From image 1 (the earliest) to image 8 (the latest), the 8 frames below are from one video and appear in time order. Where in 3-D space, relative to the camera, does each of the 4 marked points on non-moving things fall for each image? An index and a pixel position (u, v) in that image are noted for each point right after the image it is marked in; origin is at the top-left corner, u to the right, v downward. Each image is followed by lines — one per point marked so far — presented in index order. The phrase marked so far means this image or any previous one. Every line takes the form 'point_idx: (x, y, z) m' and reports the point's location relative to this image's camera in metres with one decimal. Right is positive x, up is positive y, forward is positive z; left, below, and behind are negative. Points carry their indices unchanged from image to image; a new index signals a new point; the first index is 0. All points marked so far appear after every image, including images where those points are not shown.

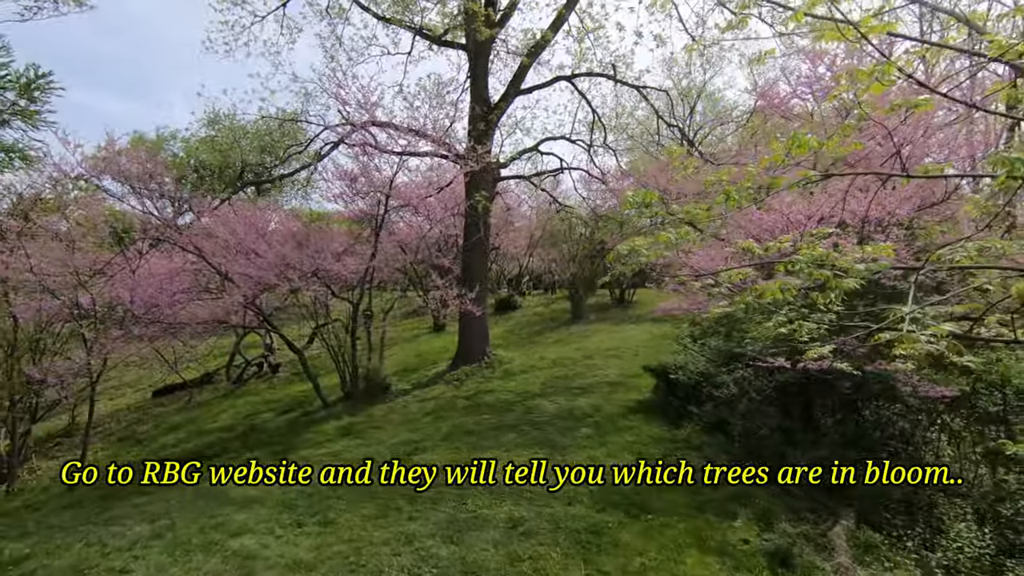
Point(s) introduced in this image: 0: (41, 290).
0: (-8.3, 0.0, +9.8) m
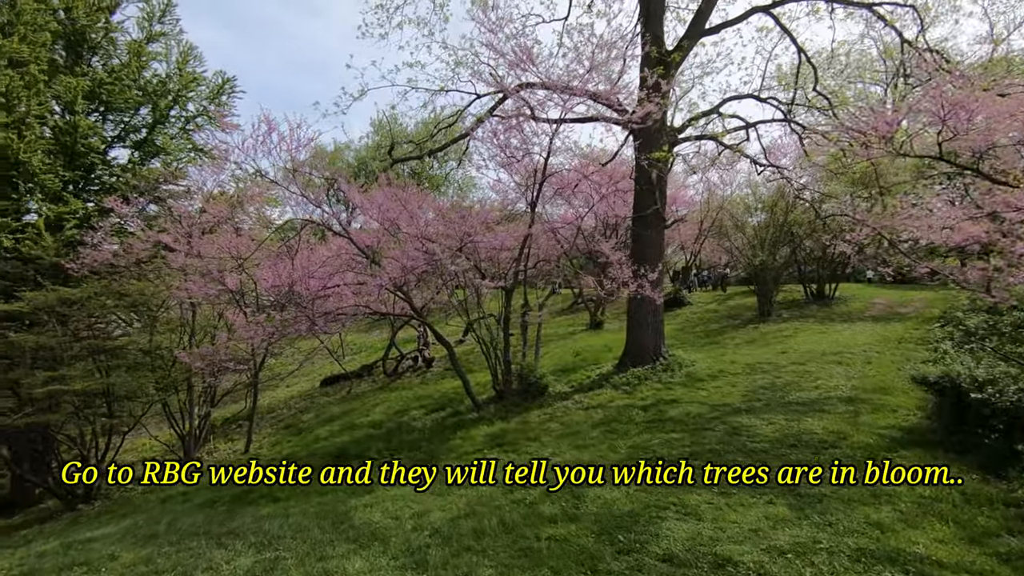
0: (-5.4, +0.2, +10.0) m
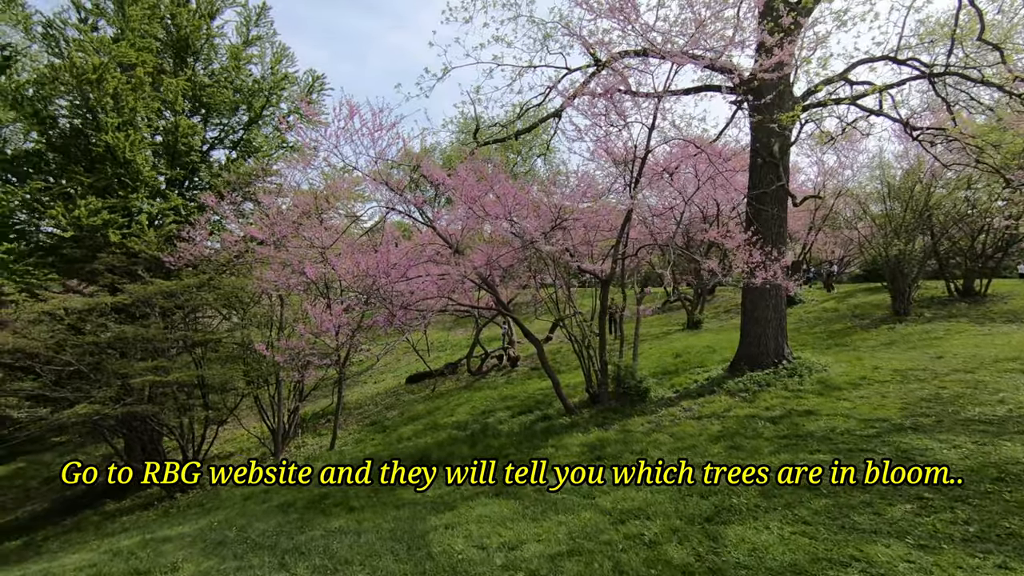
0: (-3.8, +0.3, +9.8) m
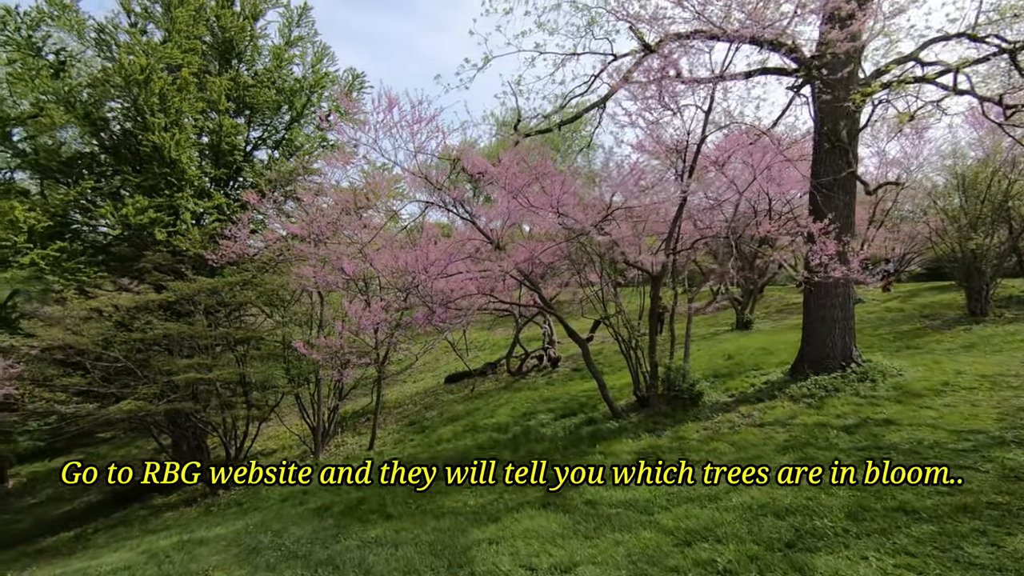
0: (-3.1, +0.4, +9.7) m
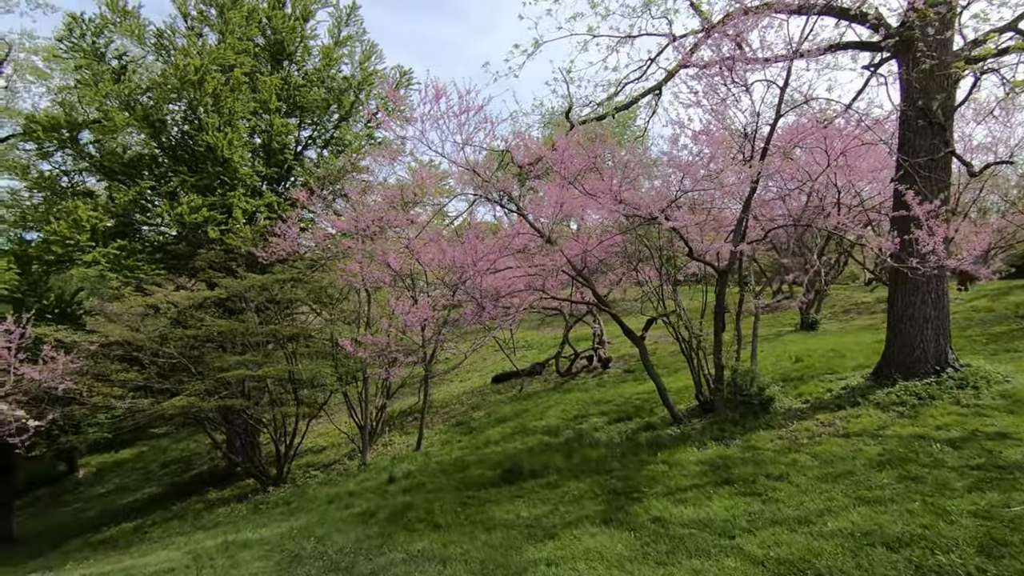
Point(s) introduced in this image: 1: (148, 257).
0: (-2.2, +0.4, +9.6) m
1: (-7.3, +0.6, +11.0) m
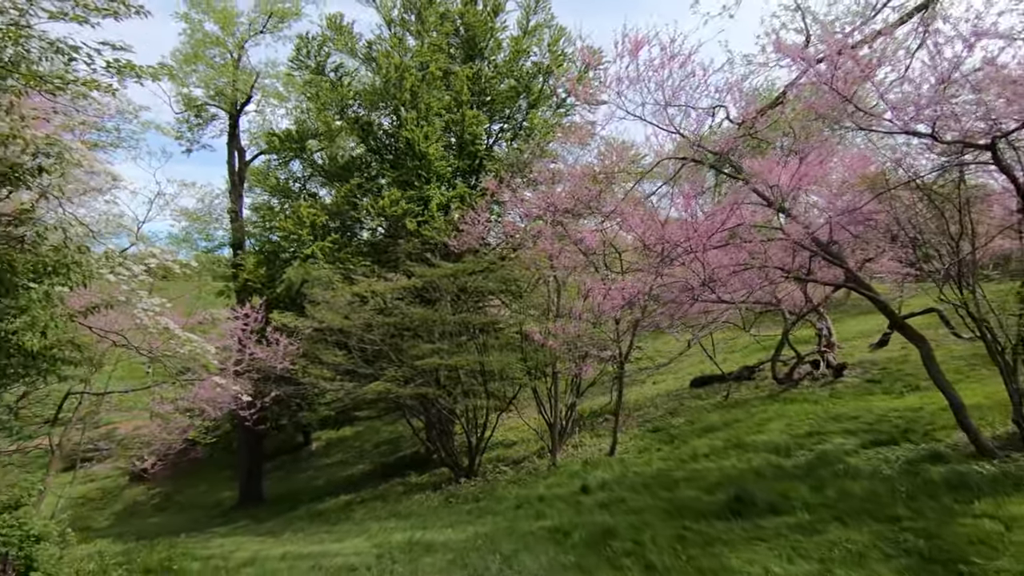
0: (+1.0, +0.6, +8.8) m
1: (-3.3, +0.8, +11.8) m
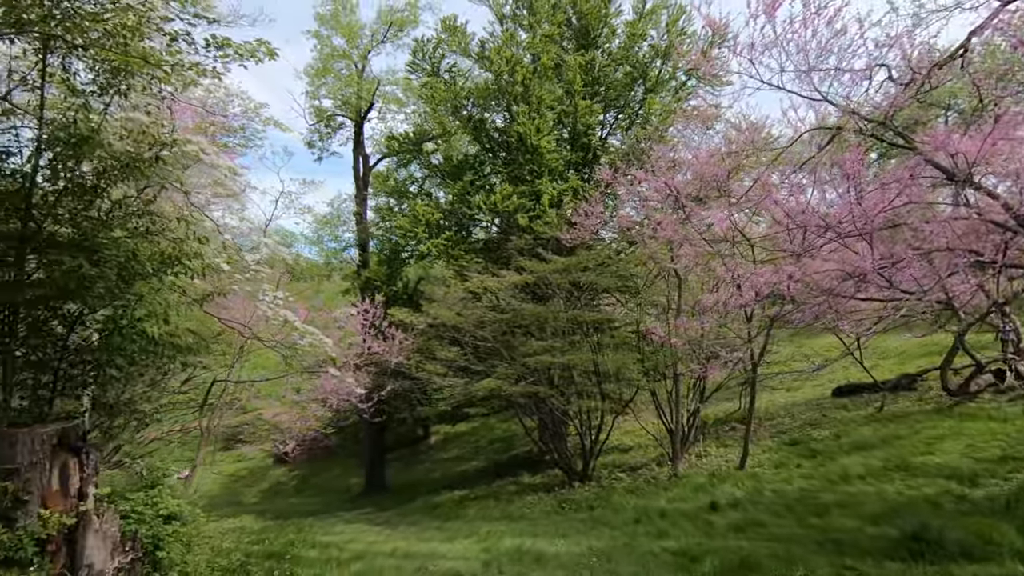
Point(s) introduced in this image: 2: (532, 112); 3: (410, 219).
0: (+2.7, +0.7, +8.0) m
1: (-0.9, +0.9, +11.8) m
2: (+0.4, +3.7, +11.7) m
3: (-2.2, +1.5, +12.0) m
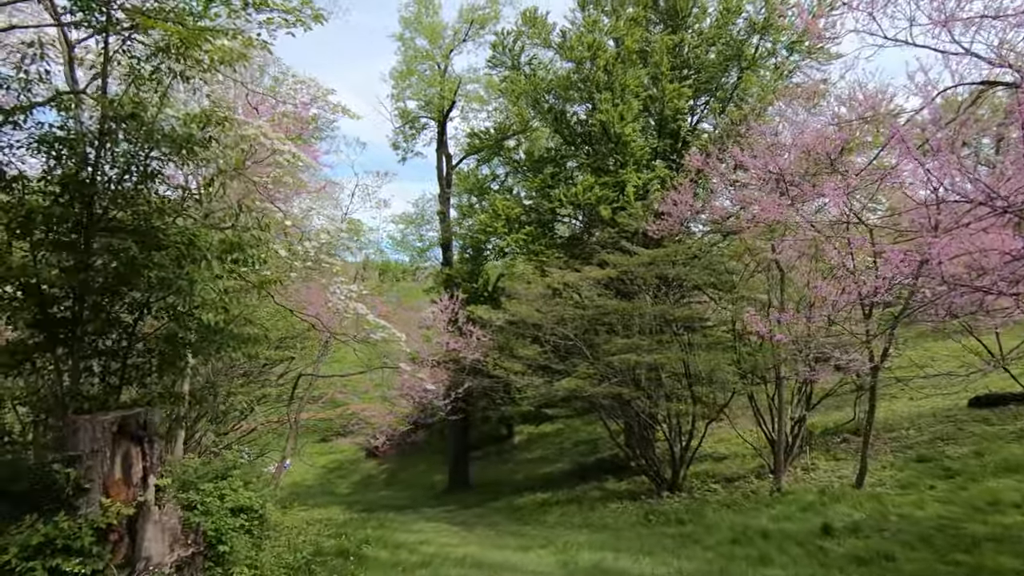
0: (+3.8, +0.8, +7.2) m
1: (+0.8, +0.9, +11.5) m
2: (+2.1, +3.8, +11.1) m
3: (-0.5, +1.6, +11.8) m
